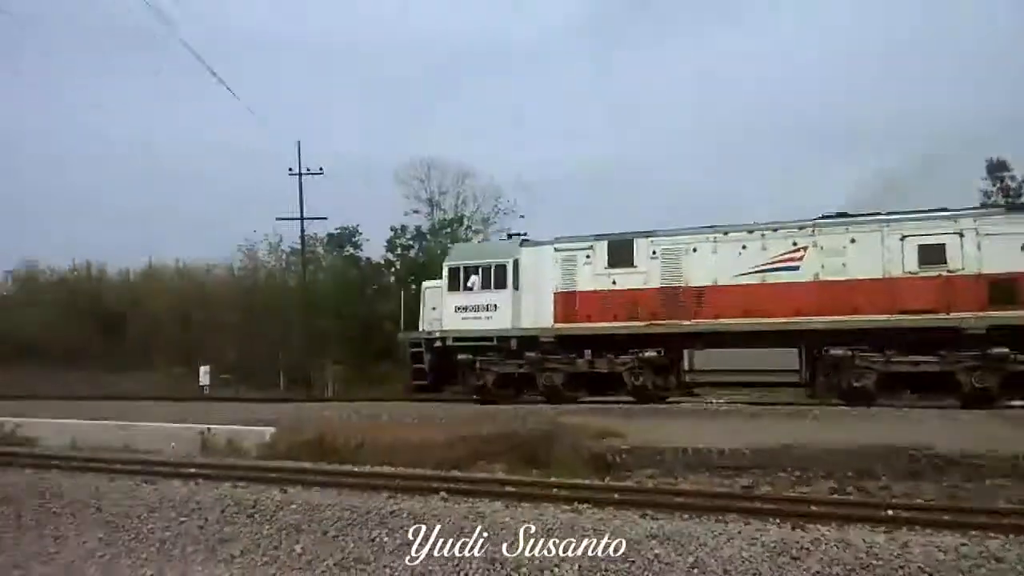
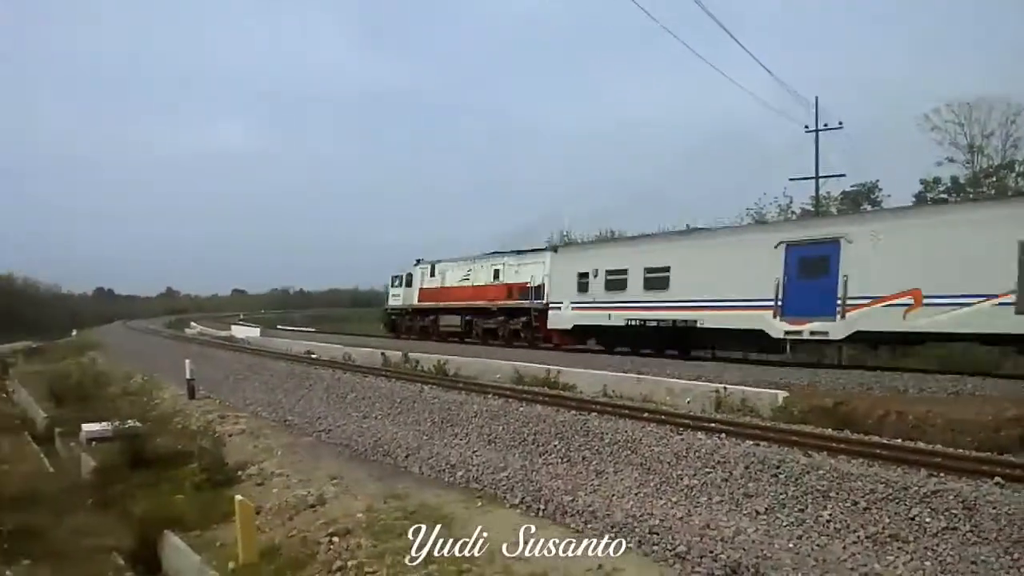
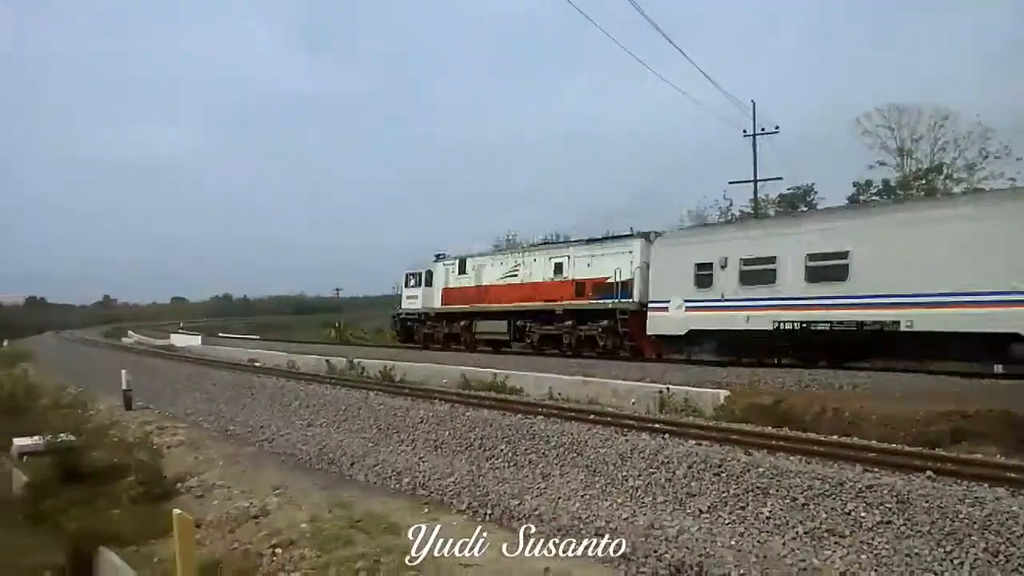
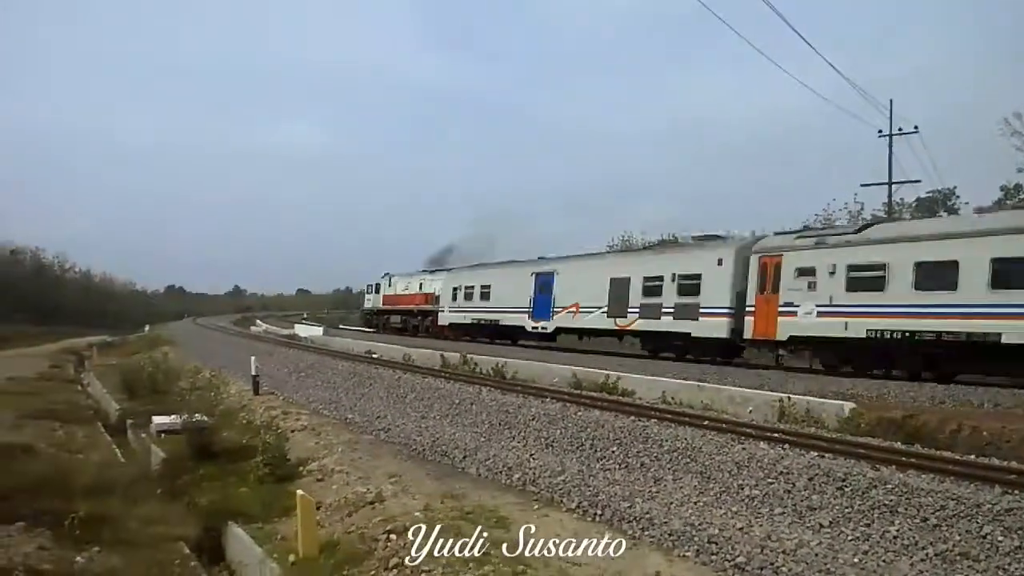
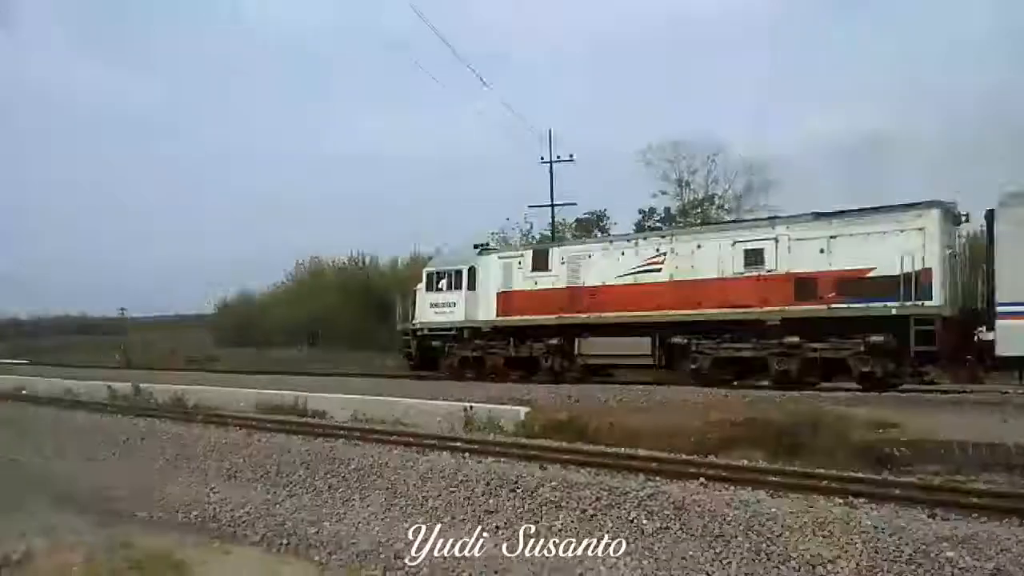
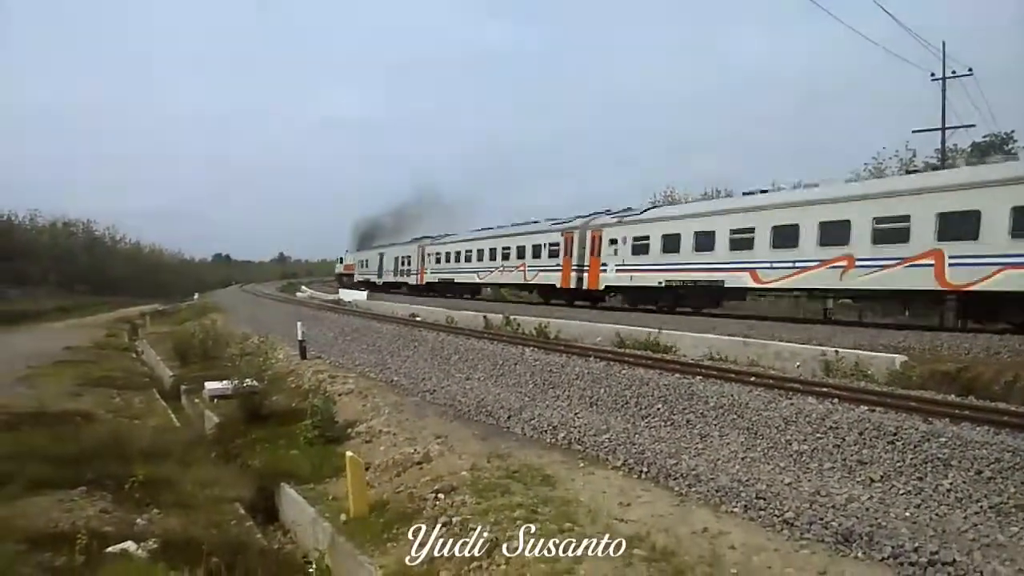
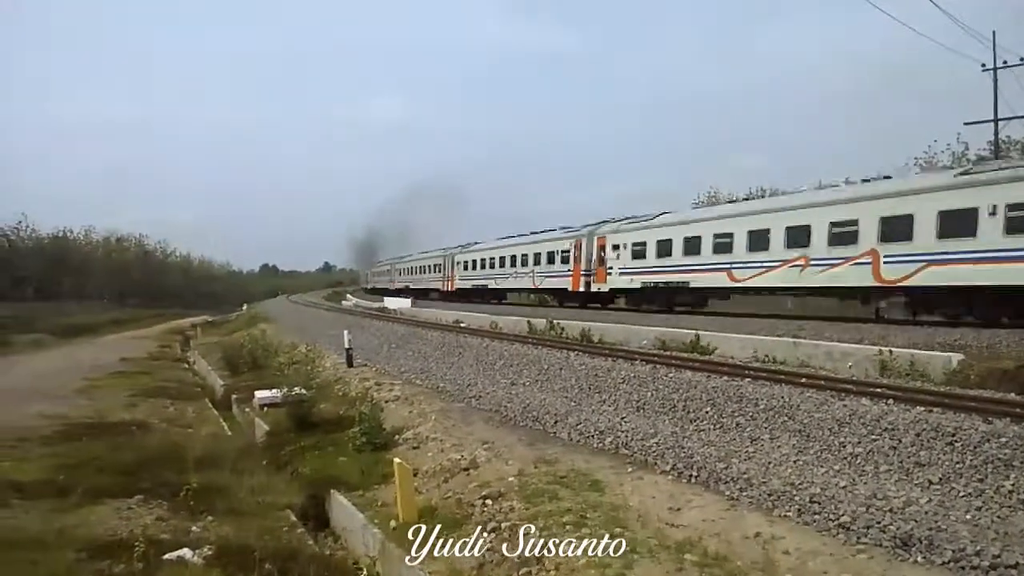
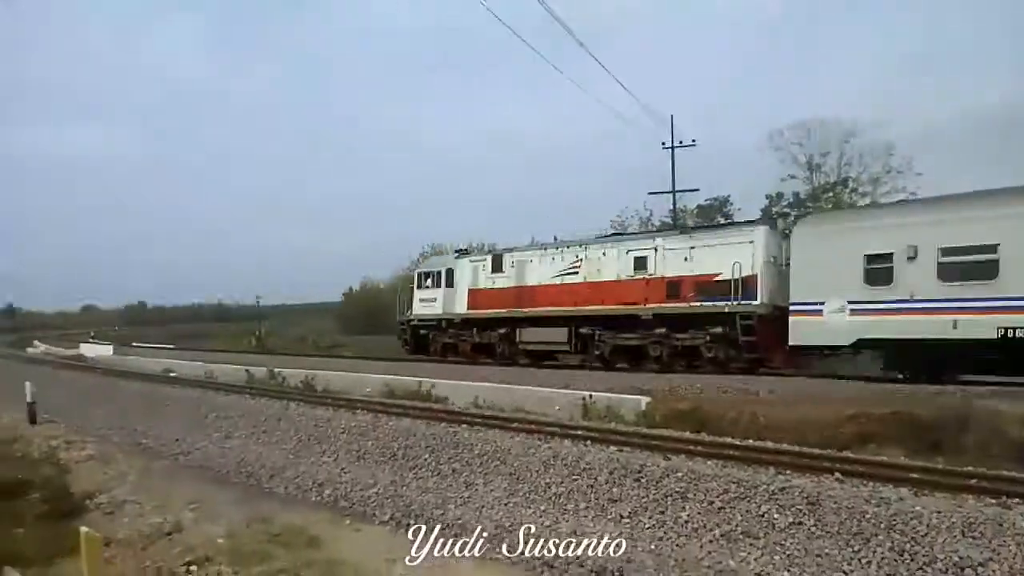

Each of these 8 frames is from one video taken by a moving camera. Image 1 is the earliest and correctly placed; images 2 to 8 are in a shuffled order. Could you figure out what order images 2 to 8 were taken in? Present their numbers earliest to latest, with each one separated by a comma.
5, 8, 3, 2, 4, 6, 7
